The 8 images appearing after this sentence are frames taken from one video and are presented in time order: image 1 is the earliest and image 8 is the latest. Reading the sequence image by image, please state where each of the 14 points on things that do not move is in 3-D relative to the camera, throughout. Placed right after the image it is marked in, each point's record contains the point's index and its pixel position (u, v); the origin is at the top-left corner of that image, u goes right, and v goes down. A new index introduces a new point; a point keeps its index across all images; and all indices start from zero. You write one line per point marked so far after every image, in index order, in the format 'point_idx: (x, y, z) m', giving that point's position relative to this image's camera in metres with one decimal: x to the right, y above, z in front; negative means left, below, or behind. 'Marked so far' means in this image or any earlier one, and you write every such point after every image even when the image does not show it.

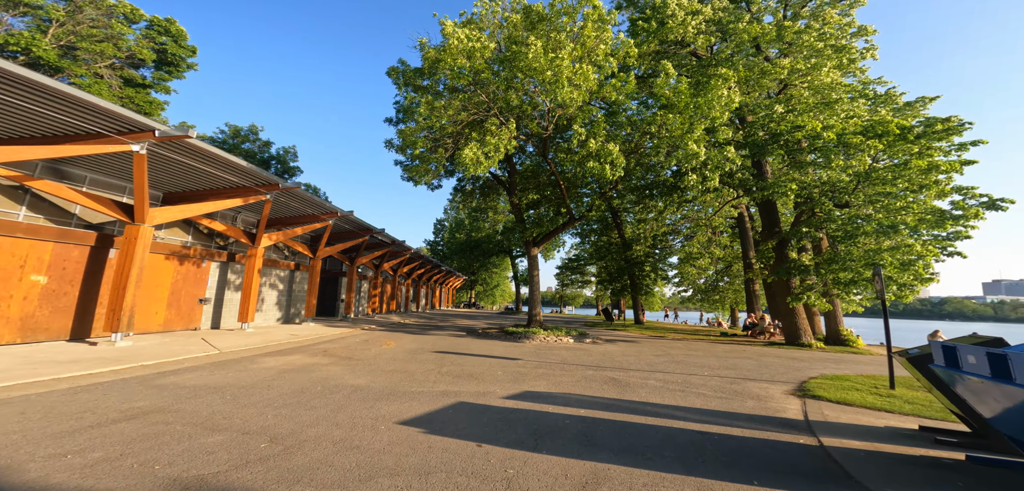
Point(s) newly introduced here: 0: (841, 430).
0: (+4.2, -2.3, +5.1) m
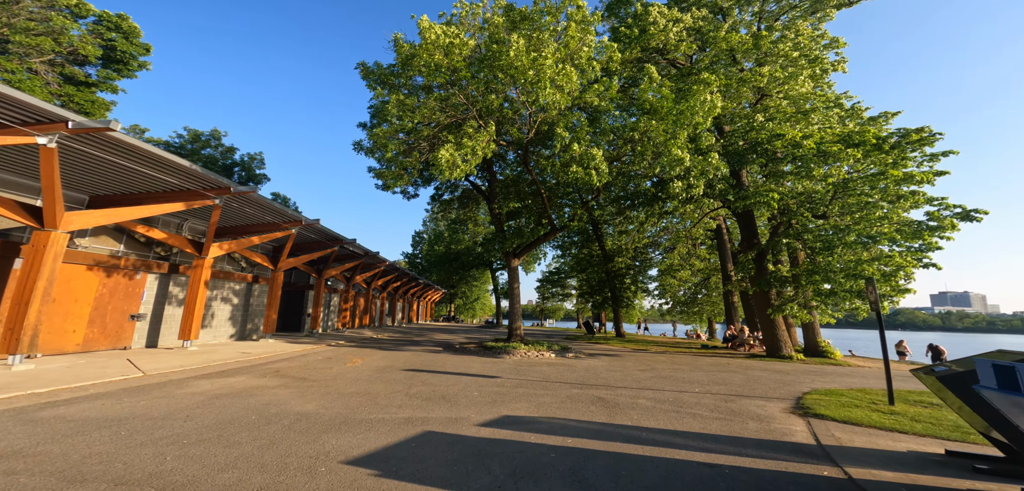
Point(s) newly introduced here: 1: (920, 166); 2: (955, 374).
0: (+3.9, -2.4, +4.5) m
1: (+14.4, +3.0, +14.9) m
2: (+4.6, -1.3, +4.3) m
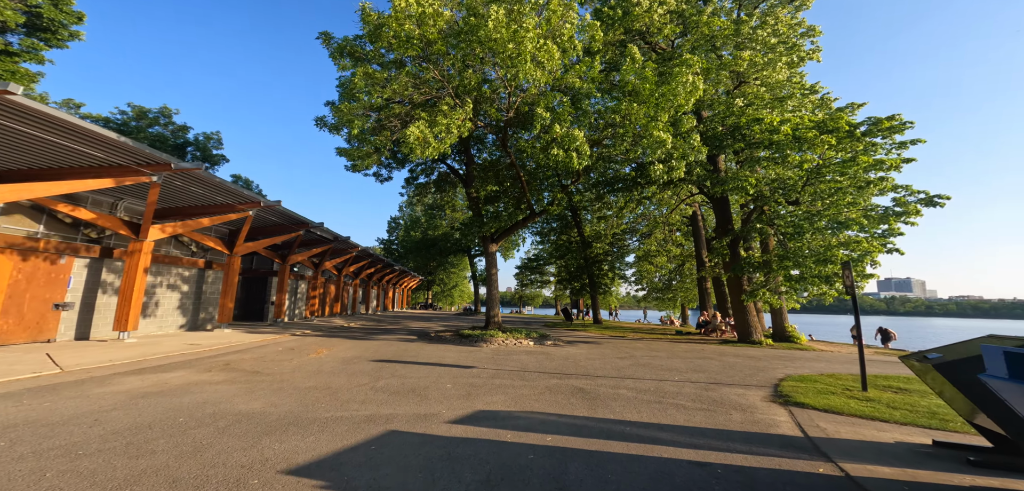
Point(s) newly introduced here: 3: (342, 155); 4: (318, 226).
0: (+3.6, -2.2, +4.3) m
1: (+13.6, +3.4, +15.0) m
2: (+4.3, -1.2, +4.1) m
3: (-5.2, +2.6, +12.3) m
4: (-7.4, +0.7, +15.5) m
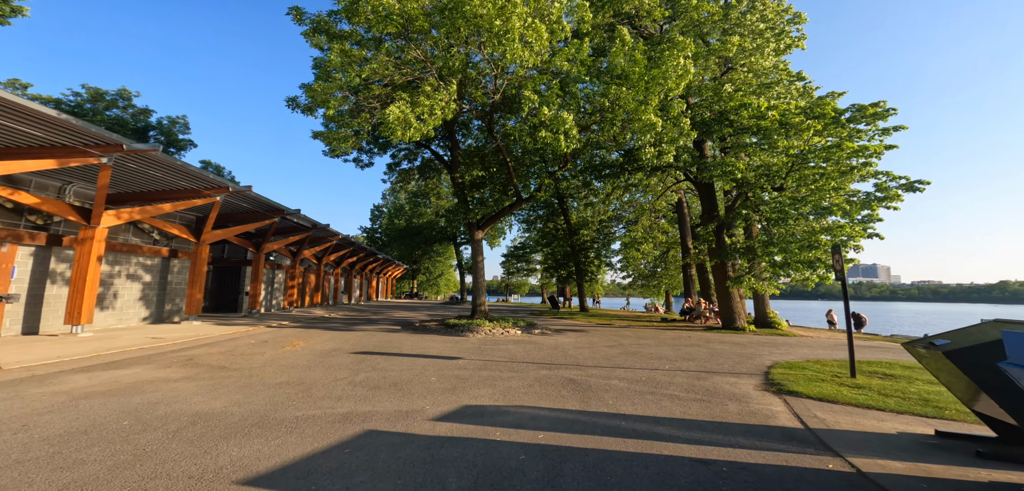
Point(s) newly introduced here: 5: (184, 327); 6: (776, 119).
0: (+3.5, -2.0, +4.1) m
1: (+13.1, +3.9, +15.0) m
2: (+4.2, -1.0, +3.9) m
3: (-5.6, +3.0, +11.7) m
4: (-7.9, +1.2, +14.8) m
5: (-8.6, -2.1, +10.8) m
6: (+10.6, +5.0, +16.4) m
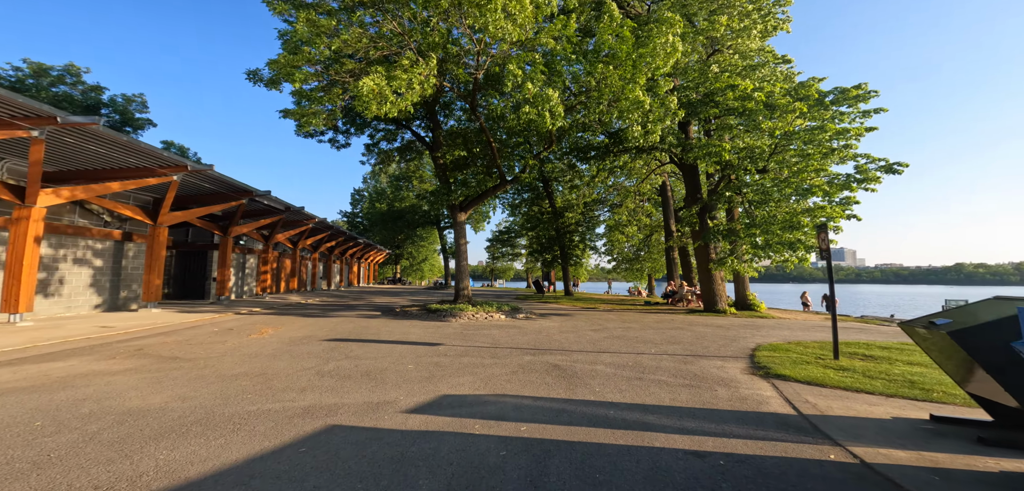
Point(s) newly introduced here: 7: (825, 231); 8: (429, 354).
0: (+3.3, -1.8, +3.9) m
1: (+12.5, +4.5, +15.0) m
2: (+4.1, -0.8, +3.7) m
3: (-6.0, +3.4, +10.9) m
4: (-8.5, +1.7, +14.1) m
5: (-9.1, -1.7, +10.1) m
6: (+10.0, +5.7, +16.2) m
7: (+6.3, +0.2, +8.2) m
8: (-1.5, -2.0, +7.6) m
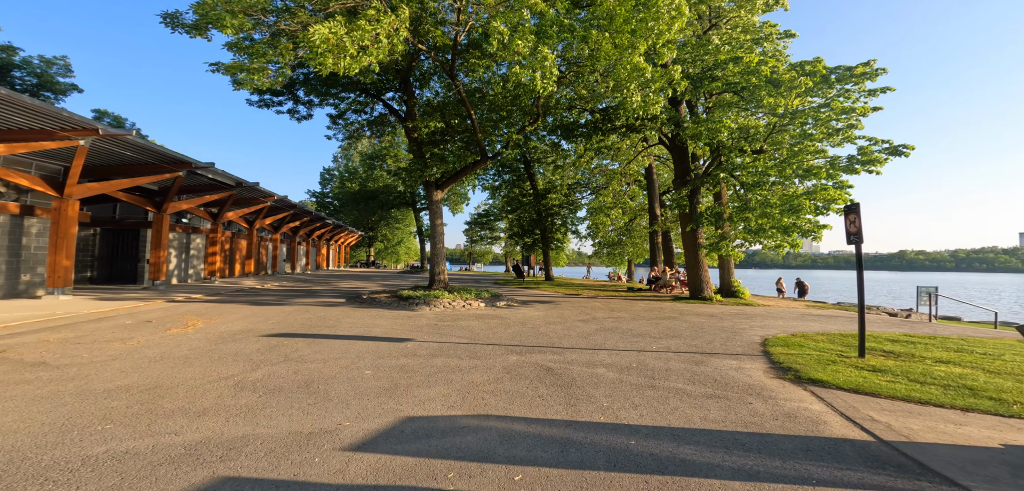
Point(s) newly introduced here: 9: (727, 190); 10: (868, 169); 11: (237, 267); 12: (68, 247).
0: (+3.3, -1.6, +2.8) m
1: (+11.9, +5.0, +14.1) m
2: (+4.0, -0.6, +2.6) m
3: (-6.4, +4.0, +9.2) m
4: (-9.1, +2.4, +12.2) m
5: (-9.4, -1.2, +8.4) m
6: (+9.3, +6.3, +15.2) m
7: (+6.0, +0.5, +7.3) m
8: (-1.8, -1.7, +6.3) m
9: (+10.3, +2.6, +19.4) m
10: (+12.3, +2.6, +14.1) m
11: (-12.5, -1.0, +18.8) m
12: (-11.2, 0.0, +10.4) m
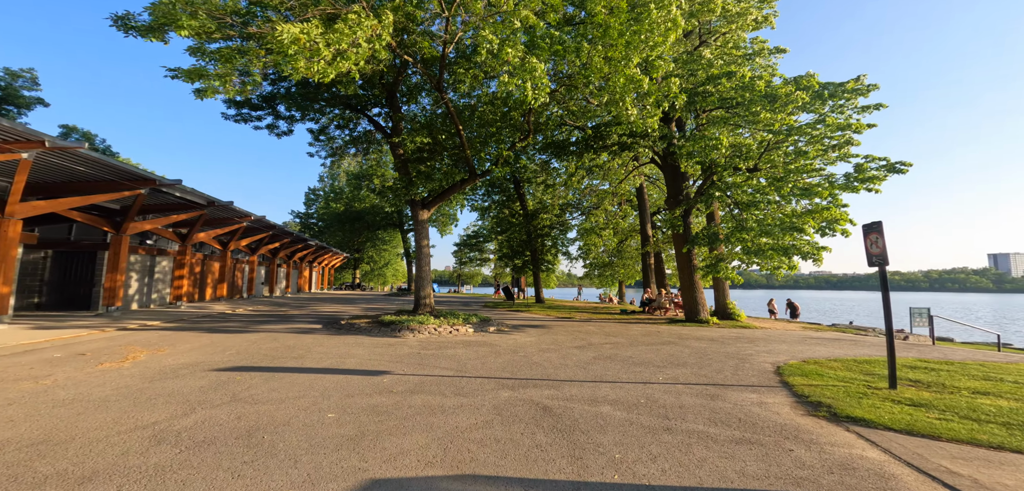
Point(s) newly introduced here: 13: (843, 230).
0: (+3.2, -1.7, +2.1) m
1: (+11.5, +4.4, +13.9) m
2: (+4.0, -0.7, +1.9) m
3: (-6.6, +3.5, +8.5) m
4: (-9.3, +1.8, +11.4) m
5: (-9.6, -1.6, +7.3) m
6: (+8.9, +5.6, +15.0) m
7: (+5.9, +0.2, +6.7) m
8: (-1.9, -1.9, +5.4) m
9: (+9.8, +1.6, +19.1) m
10: (+12.0, +2.0, +13.8) m
11: (-12.9, -2.0, +17.6) m
12: (-11.5, -0.5, +9.4) m
13: (+10.6, +0.4, +13.1) m
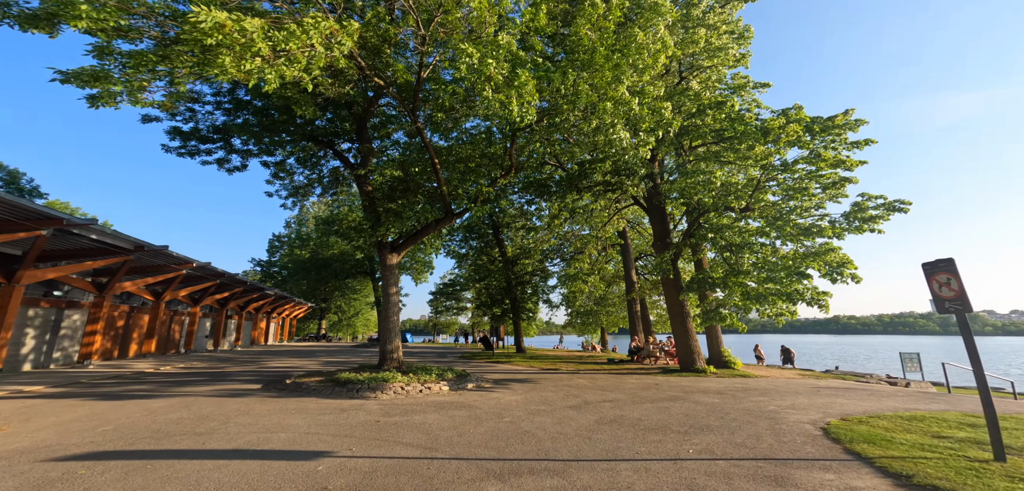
0: (+3.3, -1.5, +0.6) m
1: (+10.9, +3.1, +13.5) m
2: (+4.1, -0.5, +0.6) m
3: (-6.9, +2.9, +7.0) m
4: (-9.8, +0.8, +9.5) m
5: (-9.8, -2.0, +5.1) m
6: (+8.3, +4.1, +14.5) m
7: (+5.7, -0.2, +5.5) m
8: (-2.0, -2.1, +3.6) m
9: (+9.0, -0.2, +18.2) m
10: (+11.4, +0.7, +13.1) m
11: (-13.7, -3.7, +15.1) m
12: (-11.8, -1.3, +7.2) m
13: (+10.1, -0.8, +12.2) m
